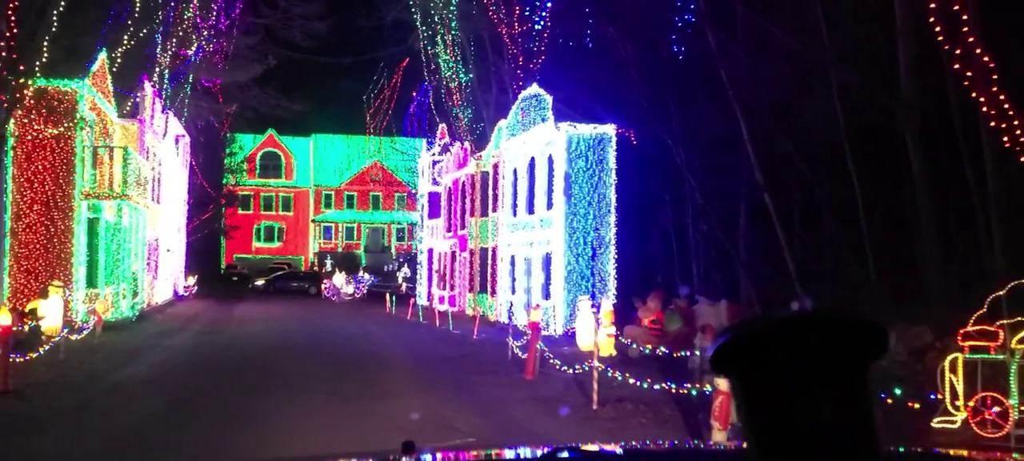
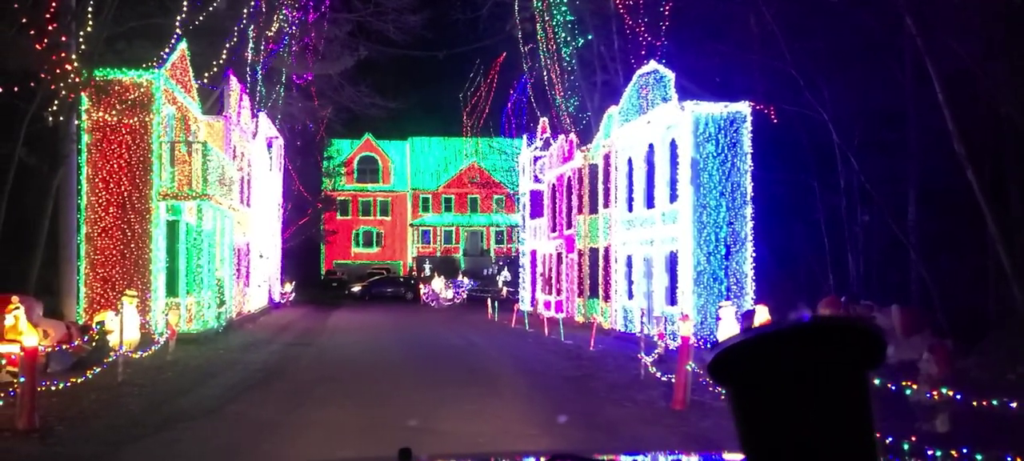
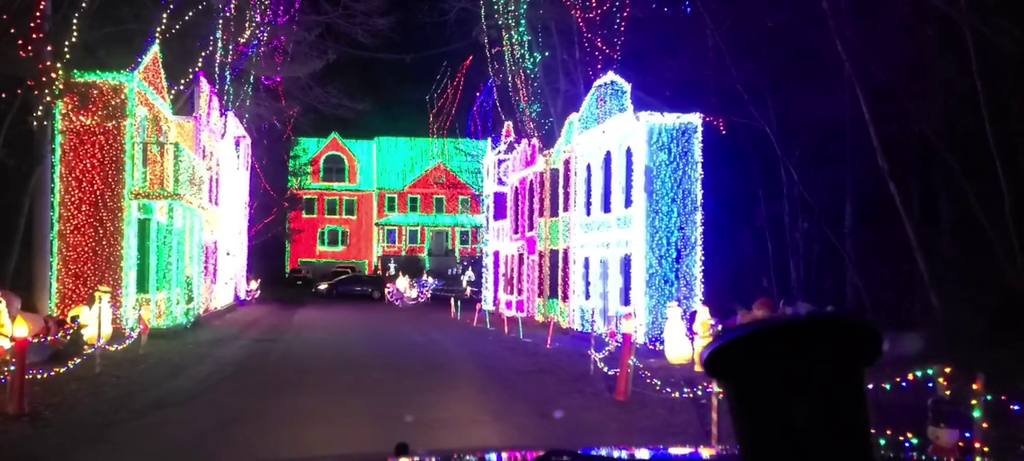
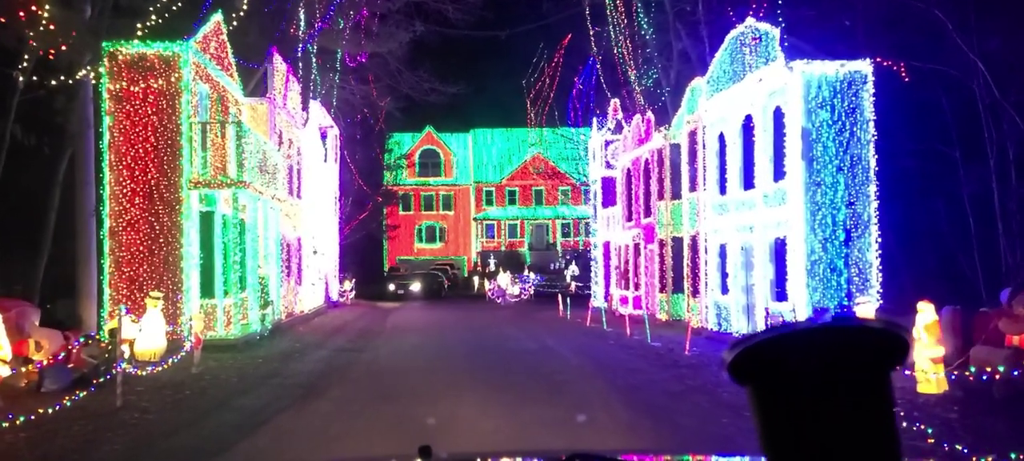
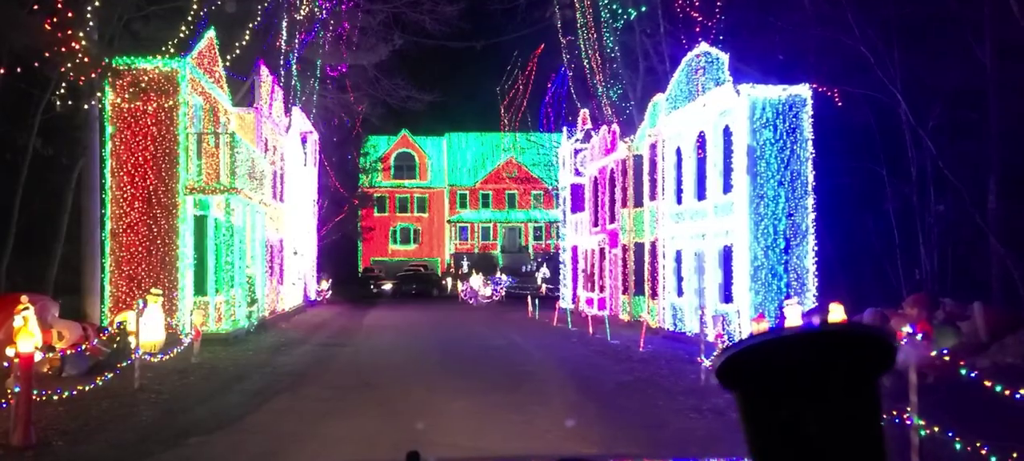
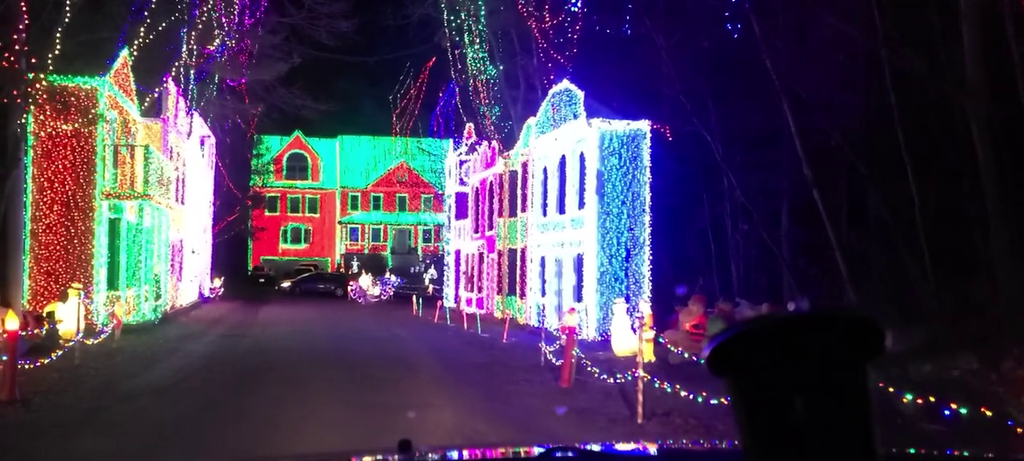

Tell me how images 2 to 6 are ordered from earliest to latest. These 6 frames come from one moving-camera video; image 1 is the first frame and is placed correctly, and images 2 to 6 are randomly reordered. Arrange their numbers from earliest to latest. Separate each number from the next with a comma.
6, 3, 2, 5, 4
